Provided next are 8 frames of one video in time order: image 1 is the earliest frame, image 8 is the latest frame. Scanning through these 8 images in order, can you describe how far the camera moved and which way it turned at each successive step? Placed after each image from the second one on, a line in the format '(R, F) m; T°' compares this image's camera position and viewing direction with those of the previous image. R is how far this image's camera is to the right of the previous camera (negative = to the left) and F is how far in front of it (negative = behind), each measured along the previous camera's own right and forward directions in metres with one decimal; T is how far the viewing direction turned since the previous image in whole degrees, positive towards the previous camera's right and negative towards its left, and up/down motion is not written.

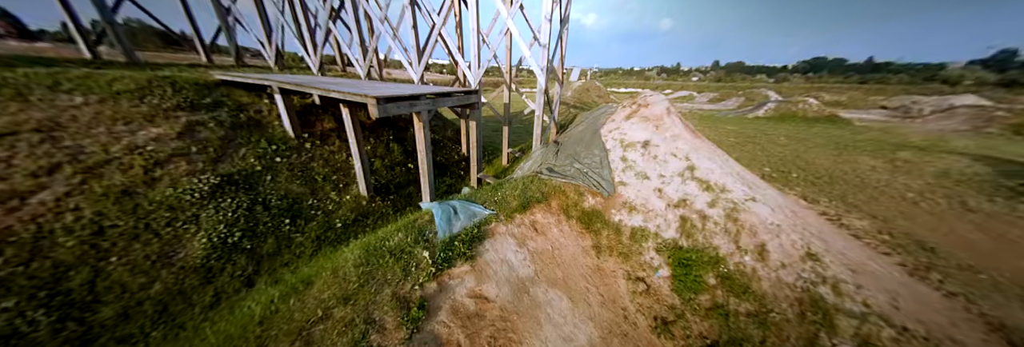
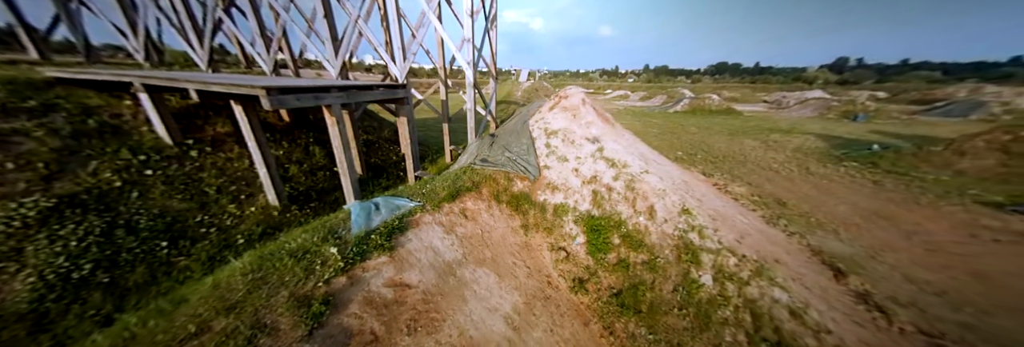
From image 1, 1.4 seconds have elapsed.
(+0.4, -0.2) m; +11°
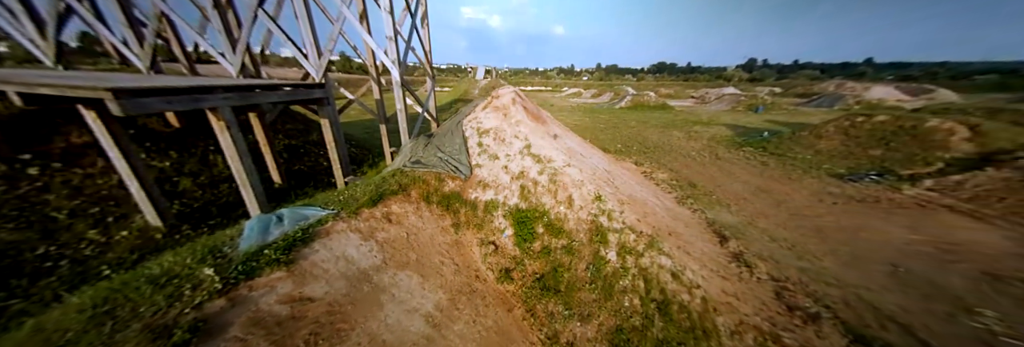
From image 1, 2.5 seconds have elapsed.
(+0.5, -0.2) m; +10°
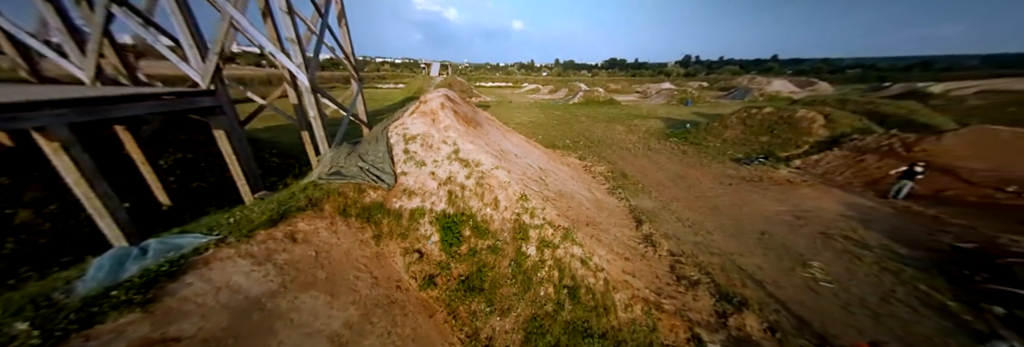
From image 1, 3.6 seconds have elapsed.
(+0.6, -0.2) m; +10°
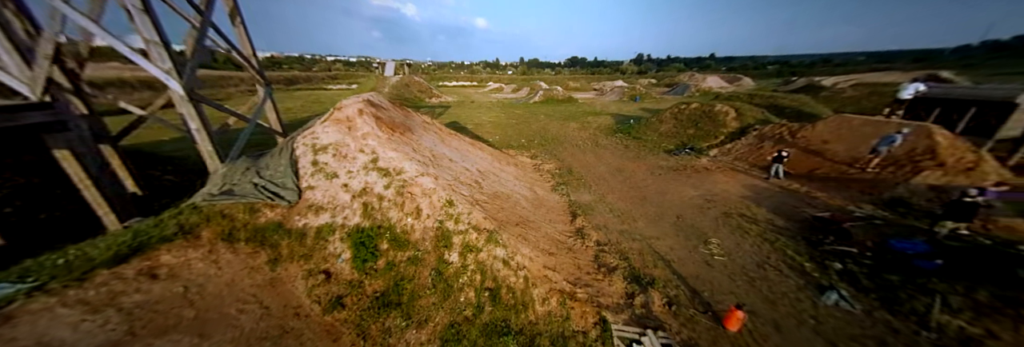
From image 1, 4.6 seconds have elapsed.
(+0.7, -0.1) m; +8°
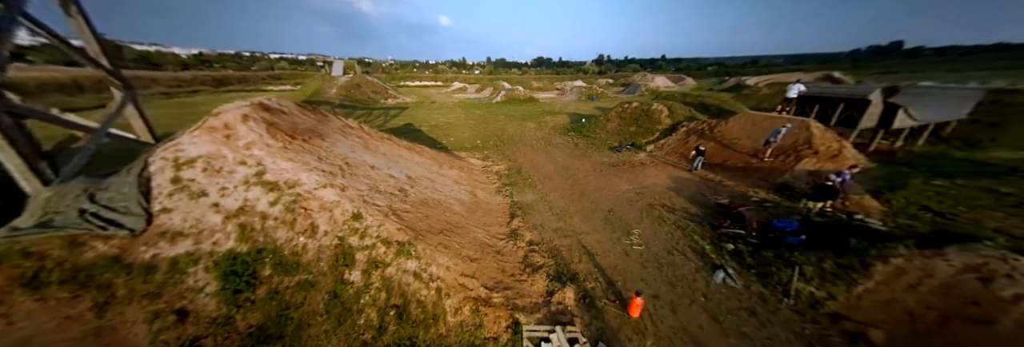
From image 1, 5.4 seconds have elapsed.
(+0.9, 0.0) m; +8°
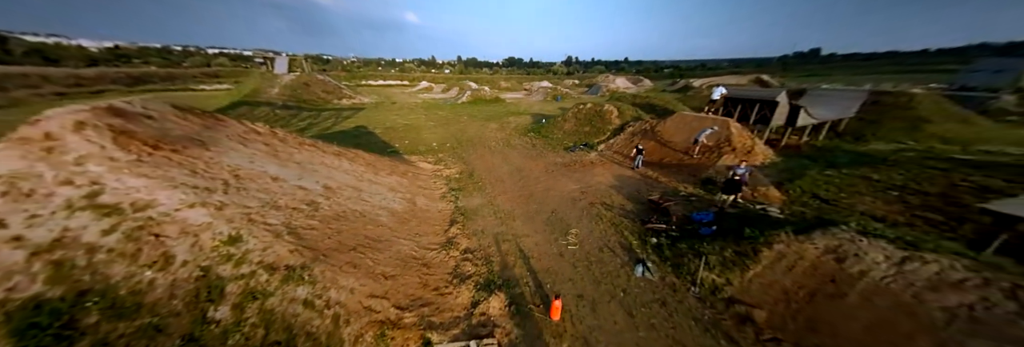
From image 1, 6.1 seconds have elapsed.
(+0.9, +0.1) m; +7°
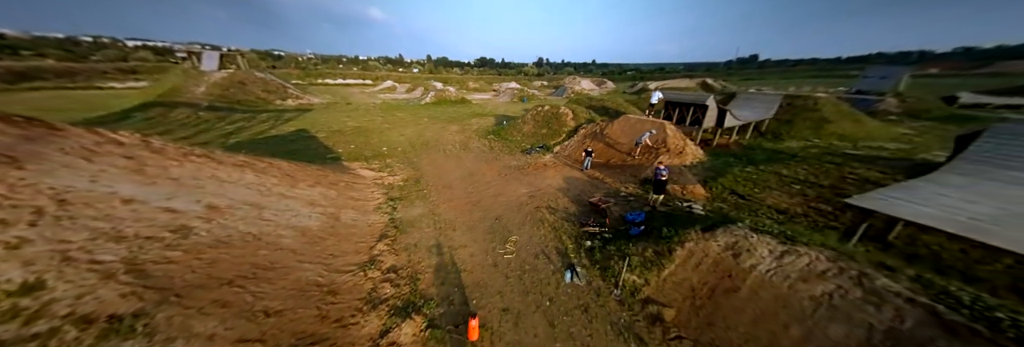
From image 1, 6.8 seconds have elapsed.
(+0.9, +0.2) m; +7°
